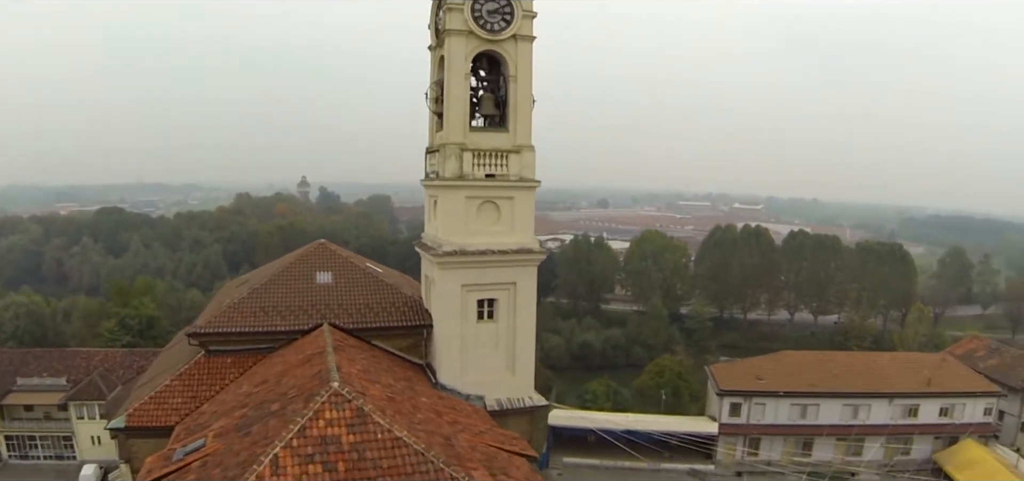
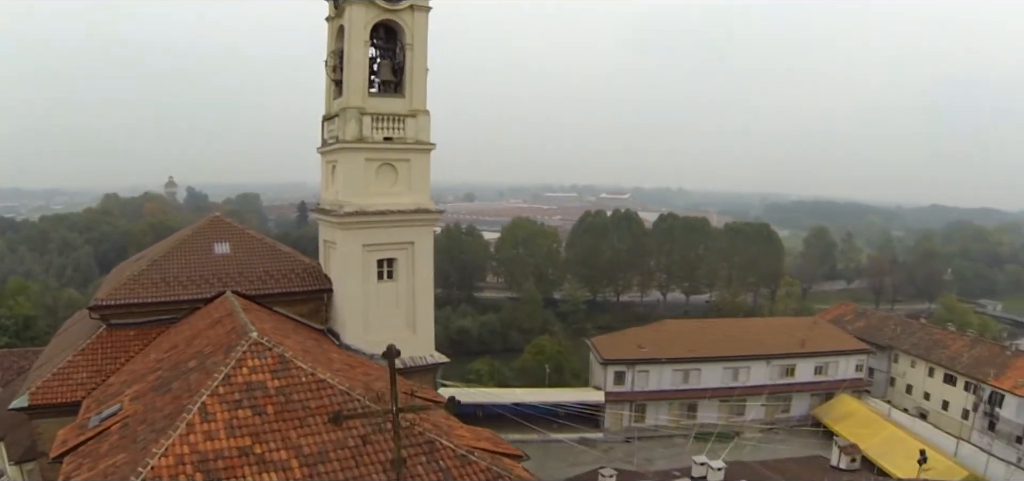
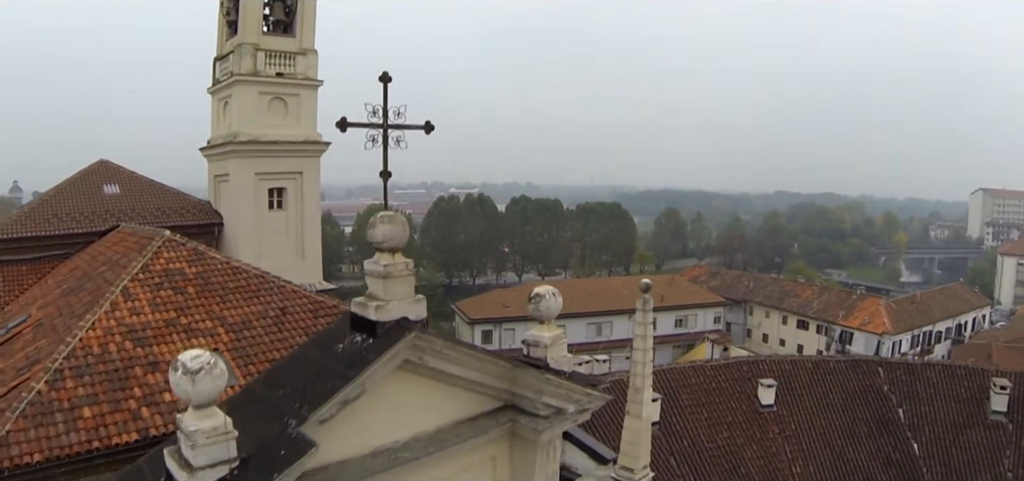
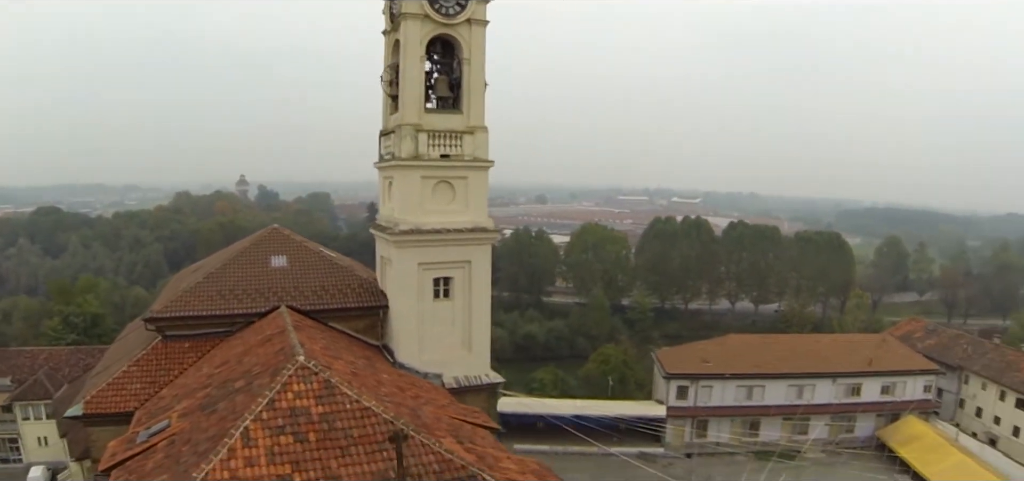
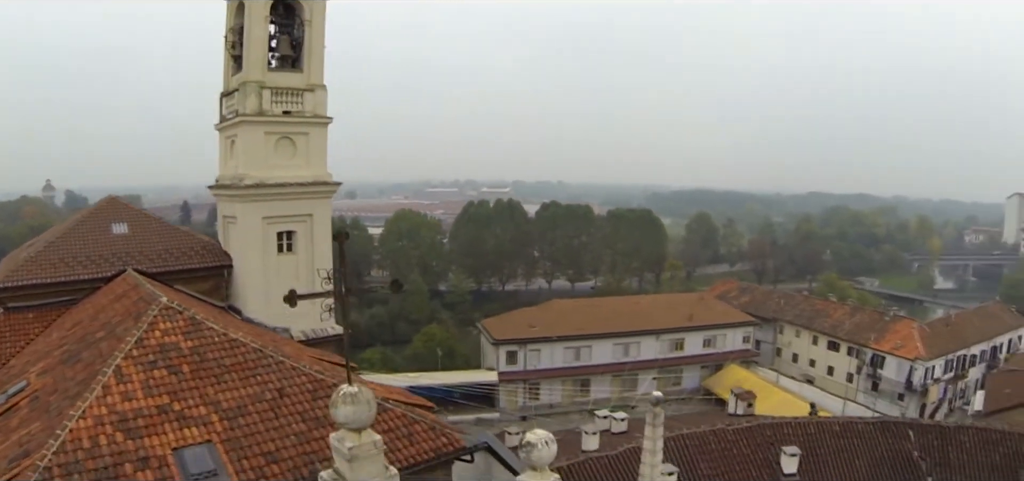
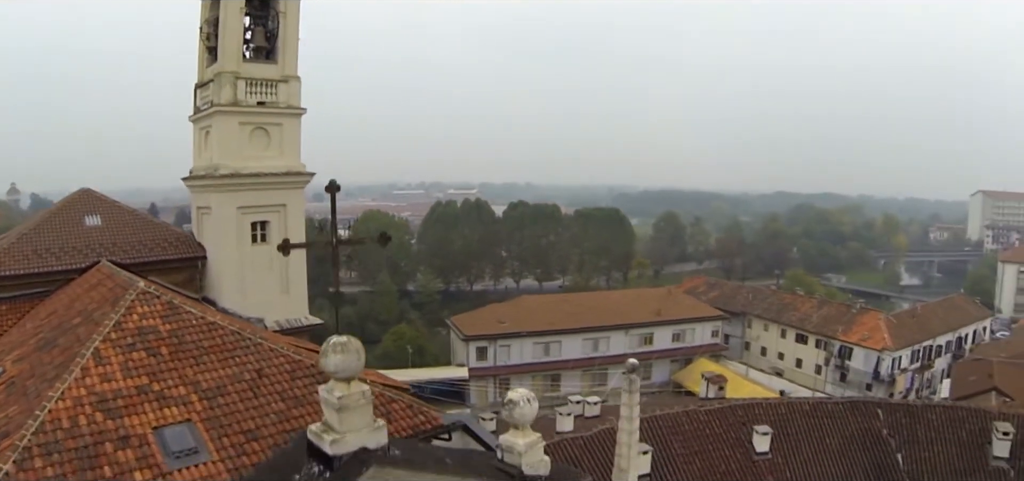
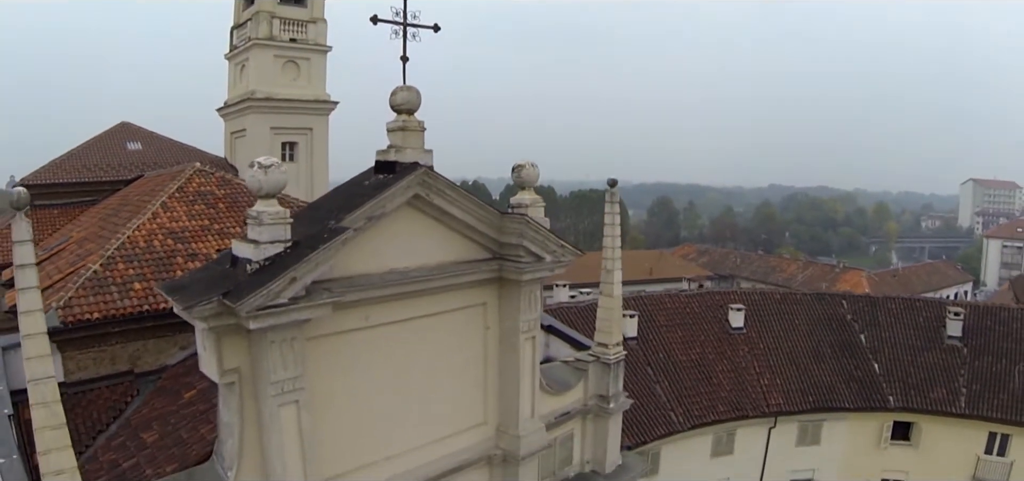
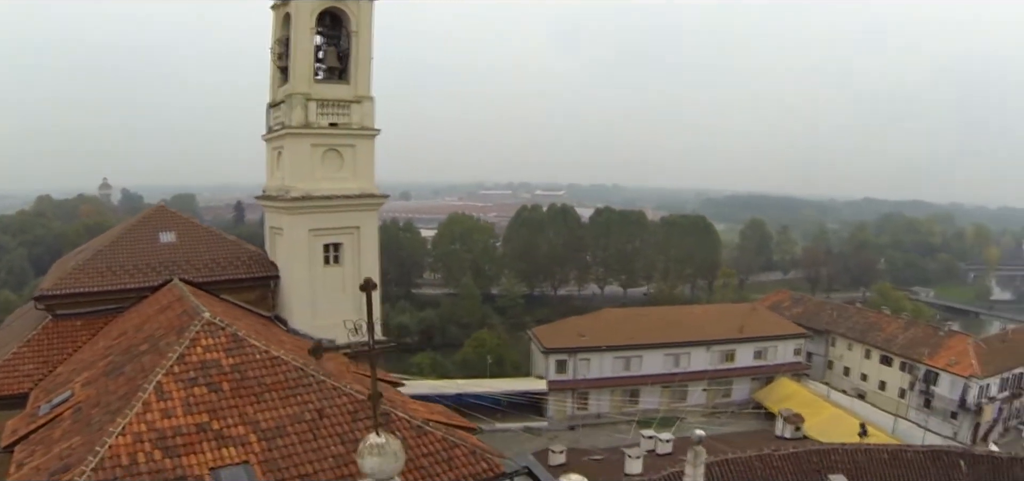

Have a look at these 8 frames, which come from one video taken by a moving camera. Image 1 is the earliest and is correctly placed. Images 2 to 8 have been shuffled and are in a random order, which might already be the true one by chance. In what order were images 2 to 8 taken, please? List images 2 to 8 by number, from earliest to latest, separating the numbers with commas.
4, 2, 8, 5, 6, 3, 7
